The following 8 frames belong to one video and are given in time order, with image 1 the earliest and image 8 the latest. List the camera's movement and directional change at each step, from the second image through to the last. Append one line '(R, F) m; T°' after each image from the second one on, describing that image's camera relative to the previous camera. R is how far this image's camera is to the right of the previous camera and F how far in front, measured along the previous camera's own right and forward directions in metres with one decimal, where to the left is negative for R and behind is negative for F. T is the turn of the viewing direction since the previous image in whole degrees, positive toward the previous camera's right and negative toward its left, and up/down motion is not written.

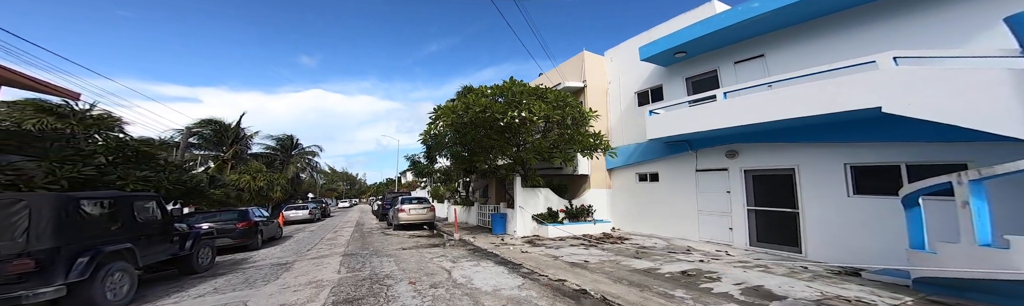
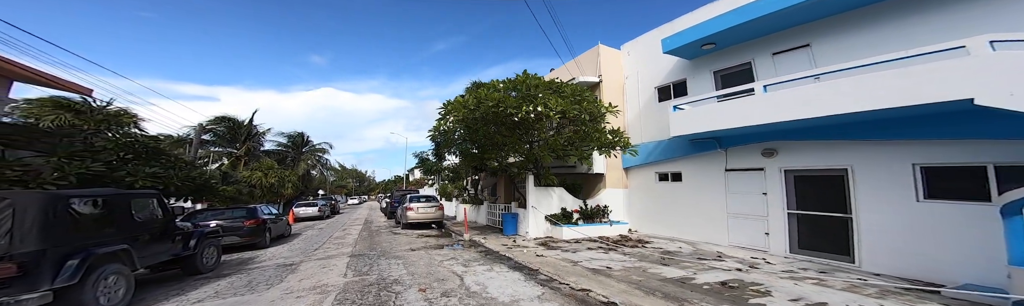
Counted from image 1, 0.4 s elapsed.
(-0.1, +0.3) m; -1°
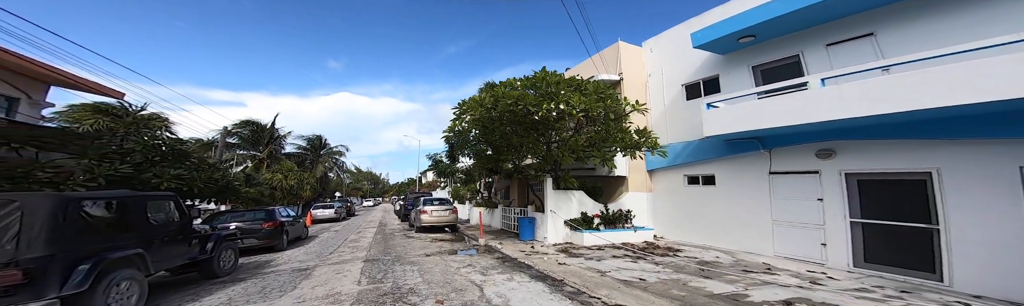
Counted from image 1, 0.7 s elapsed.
(-0.1, +0.3) m; -2°
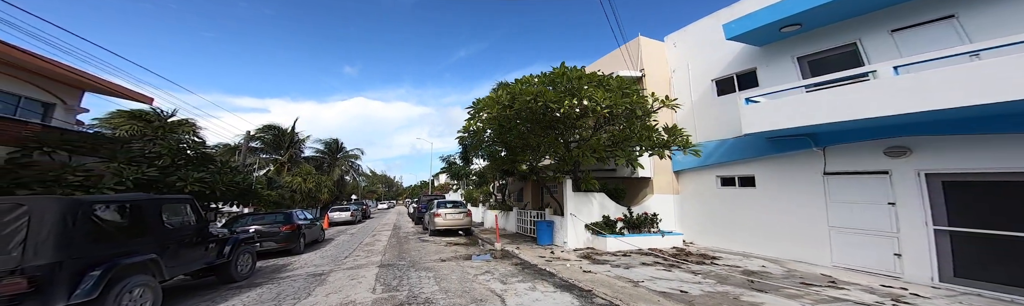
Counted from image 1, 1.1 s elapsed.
(-0.1, +0.3) m; -2°
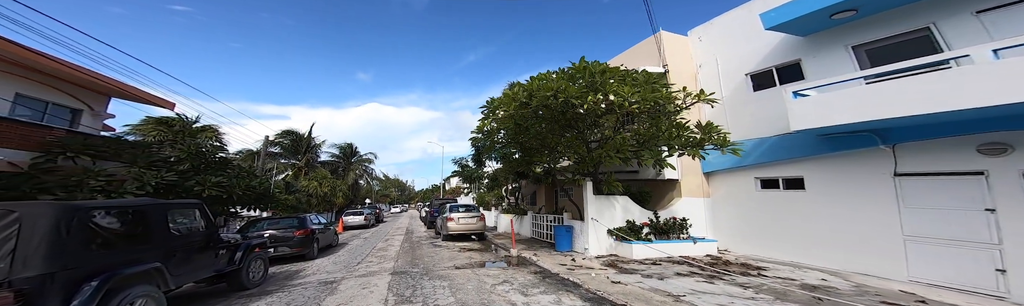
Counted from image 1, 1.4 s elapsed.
(-0.1, +0.3) m; -2°
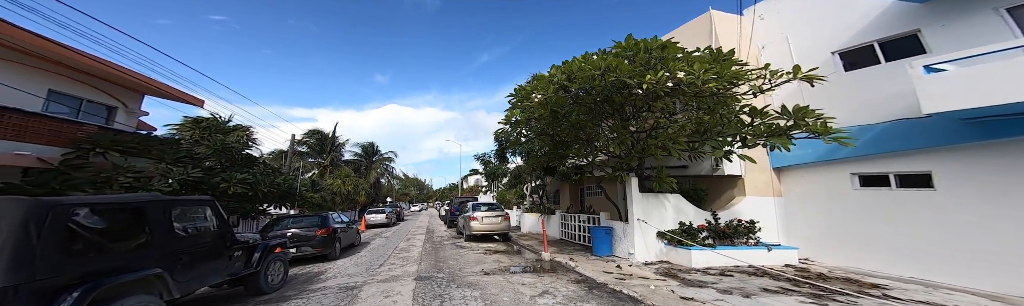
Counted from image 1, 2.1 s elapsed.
(-0.4, +0.7) m; -3°
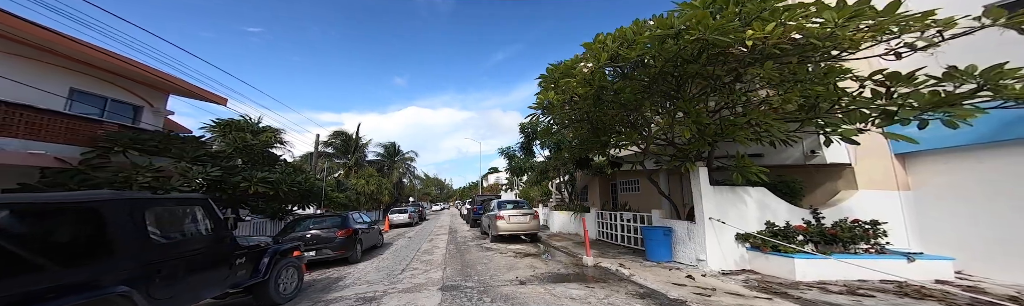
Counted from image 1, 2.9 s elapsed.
(-0.4, +0.9) m; -4°
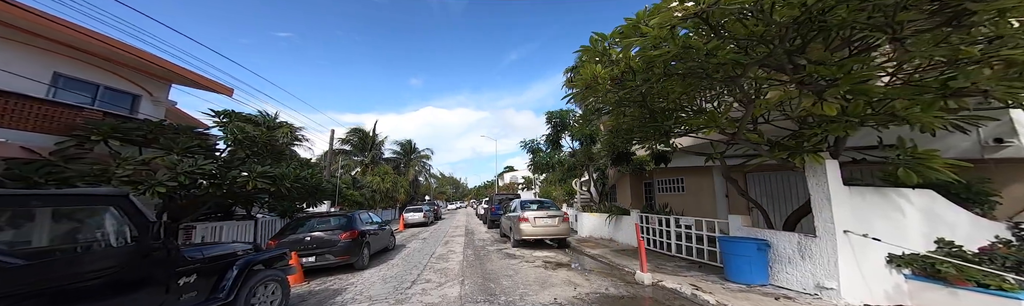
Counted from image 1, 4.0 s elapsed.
(-0.4, +1.3) m; -3°
